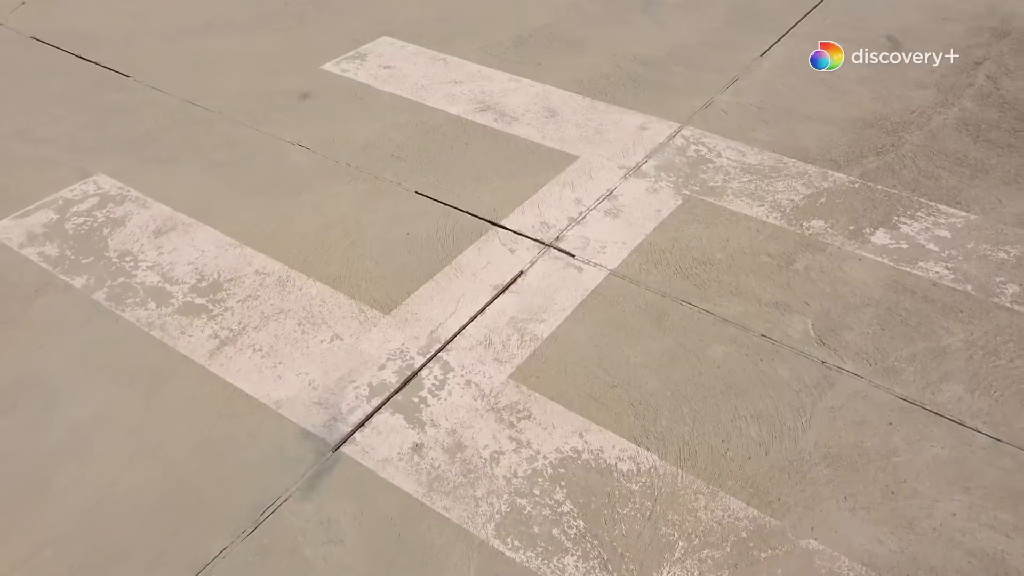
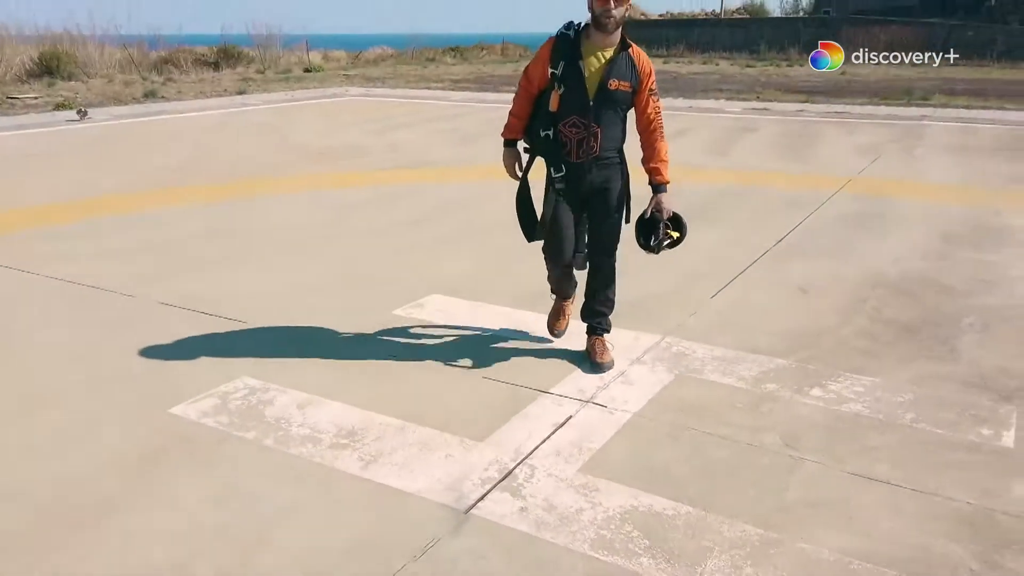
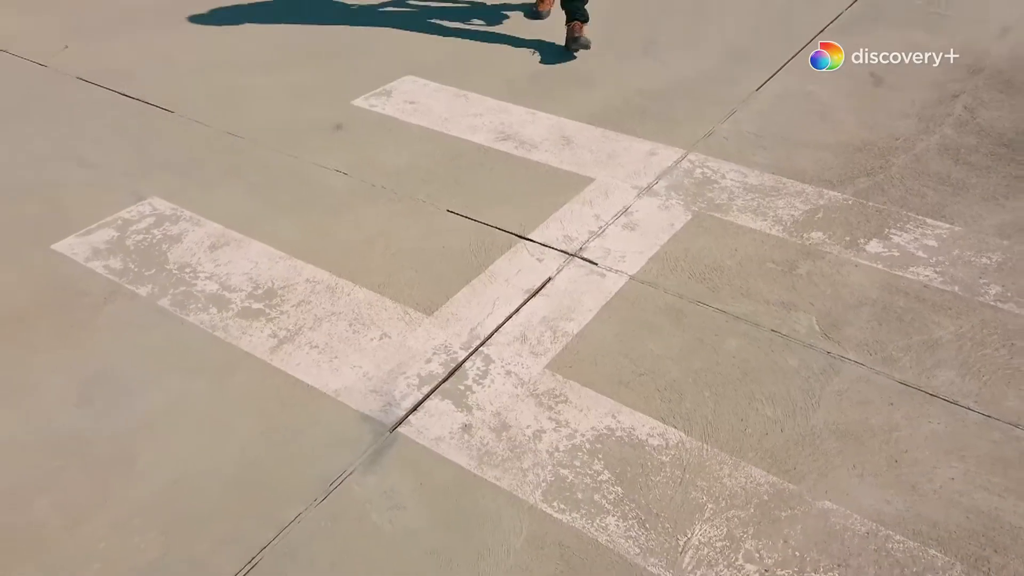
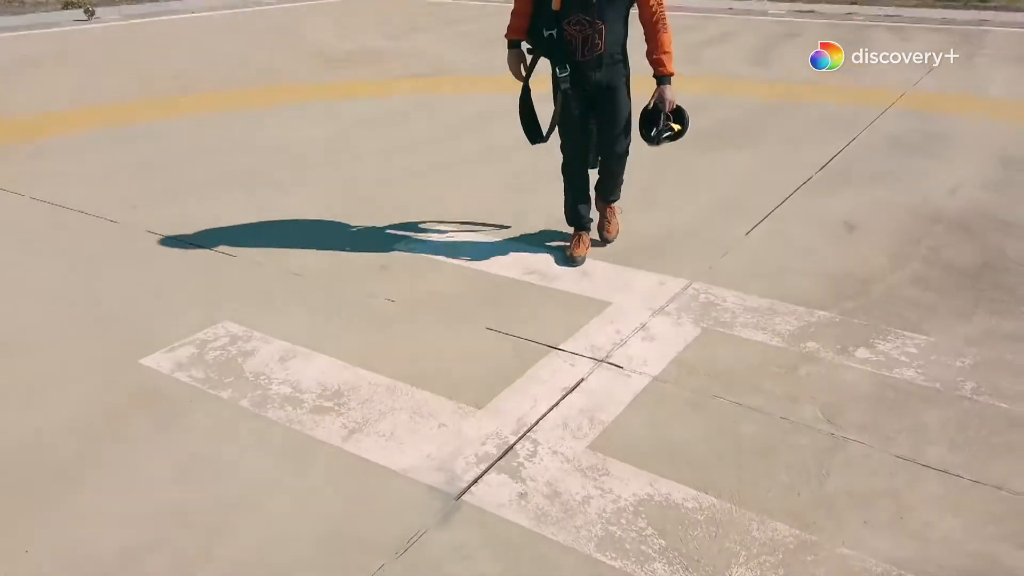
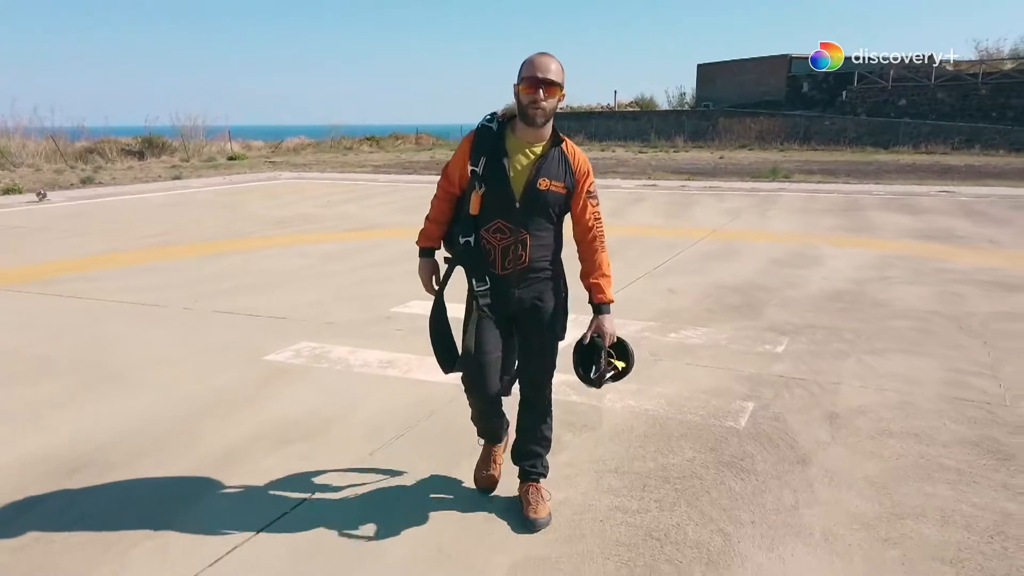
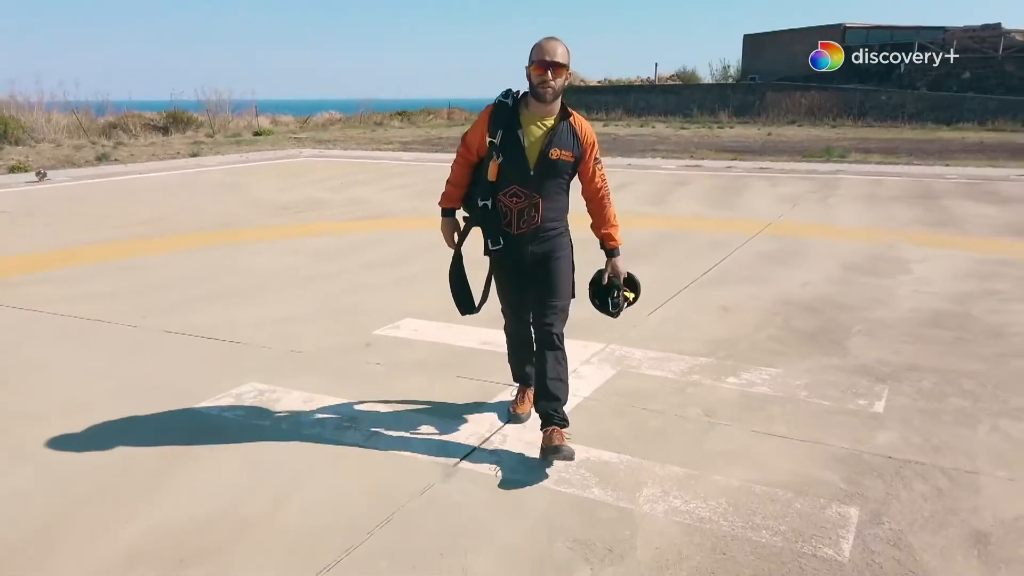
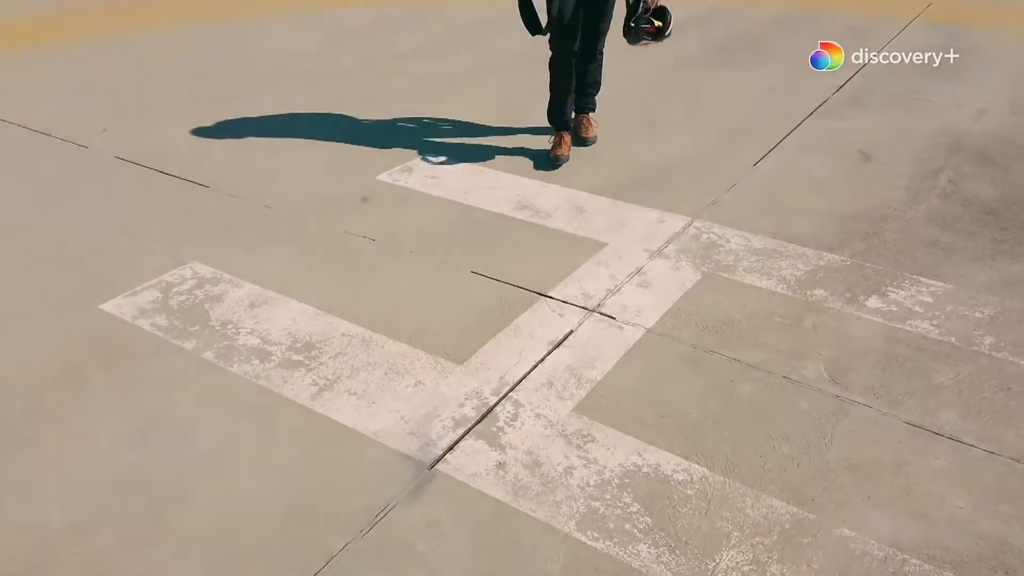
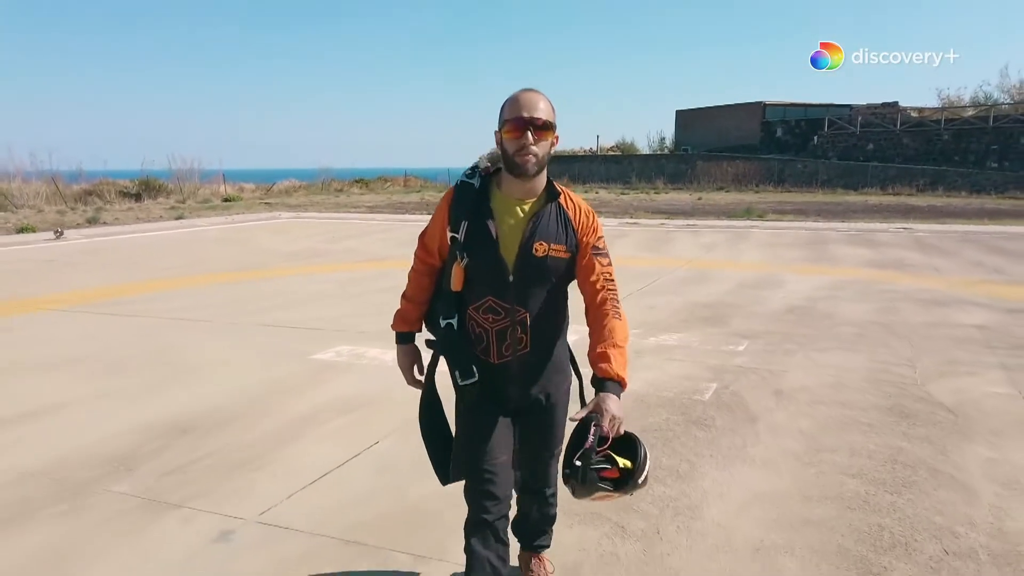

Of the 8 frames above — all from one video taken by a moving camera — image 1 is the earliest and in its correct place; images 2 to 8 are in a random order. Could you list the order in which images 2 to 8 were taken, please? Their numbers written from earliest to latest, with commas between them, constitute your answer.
3, 7, 4, 2, 6, 5, 8
